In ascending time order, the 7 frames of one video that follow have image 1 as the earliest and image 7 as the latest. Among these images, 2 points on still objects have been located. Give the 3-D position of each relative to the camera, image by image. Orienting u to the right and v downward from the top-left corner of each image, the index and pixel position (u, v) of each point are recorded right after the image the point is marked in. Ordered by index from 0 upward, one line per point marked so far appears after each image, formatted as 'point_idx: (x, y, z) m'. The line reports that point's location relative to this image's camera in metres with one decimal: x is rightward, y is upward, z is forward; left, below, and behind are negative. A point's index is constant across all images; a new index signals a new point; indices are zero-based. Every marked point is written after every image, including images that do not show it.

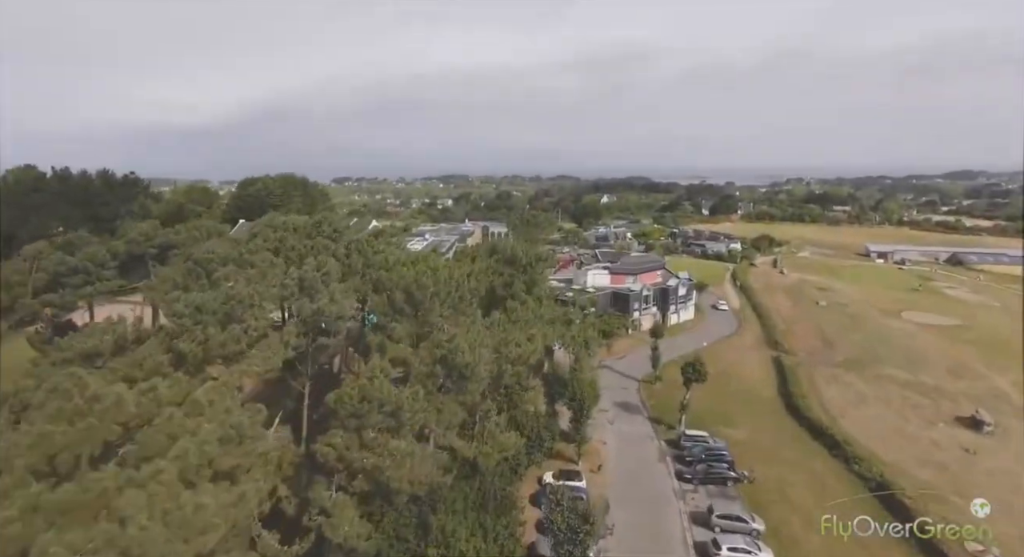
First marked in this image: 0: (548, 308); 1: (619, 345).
0: (+0.7, -0.7, +13.9) m
1: (+3.3, -2.1, +19.7) m
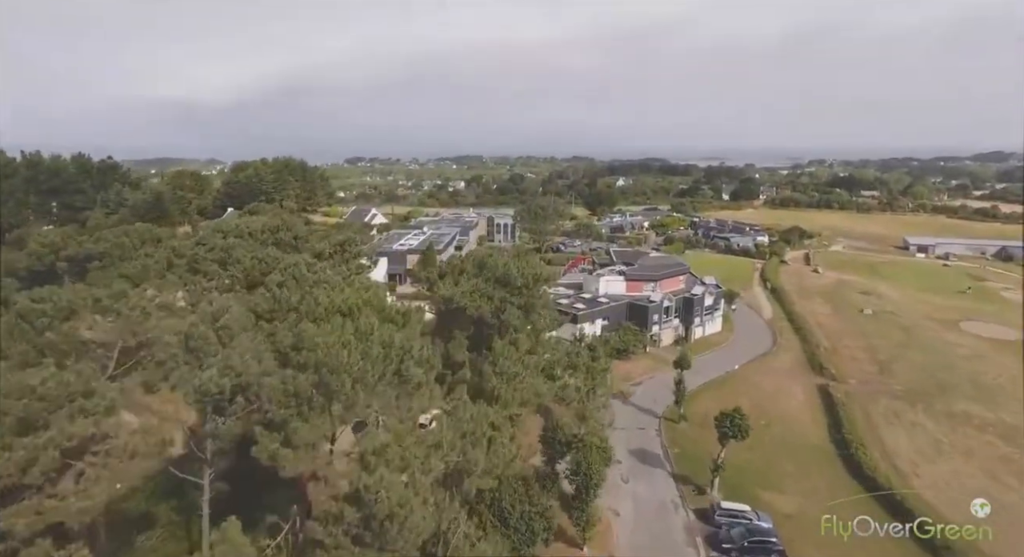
0: (+0.6, -1.2, +11.1) m
1: (+3.3, -2.4, +16.9) m
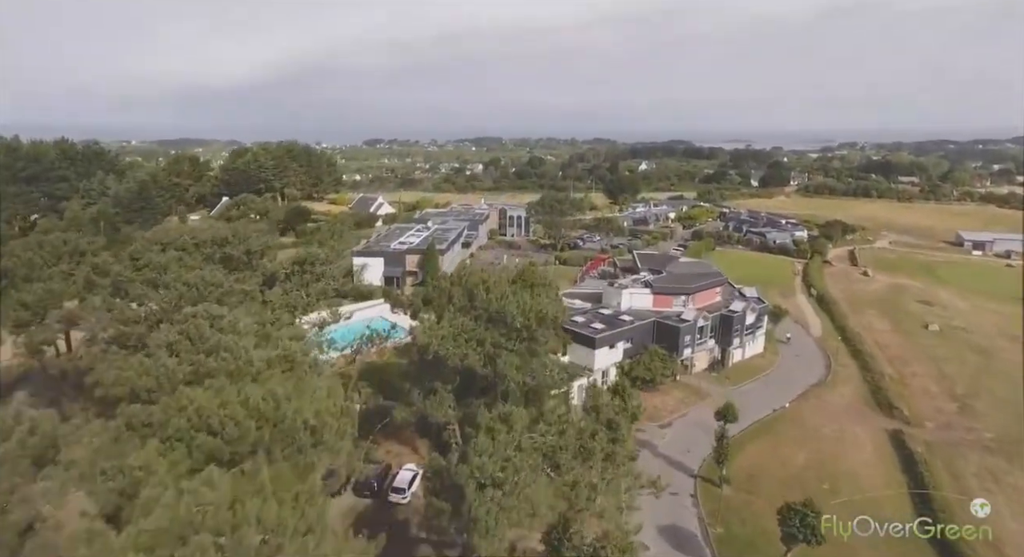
0: (+0.5, -1.7, +8.5) m
1: (+3.4, -2.8, +14.2) m
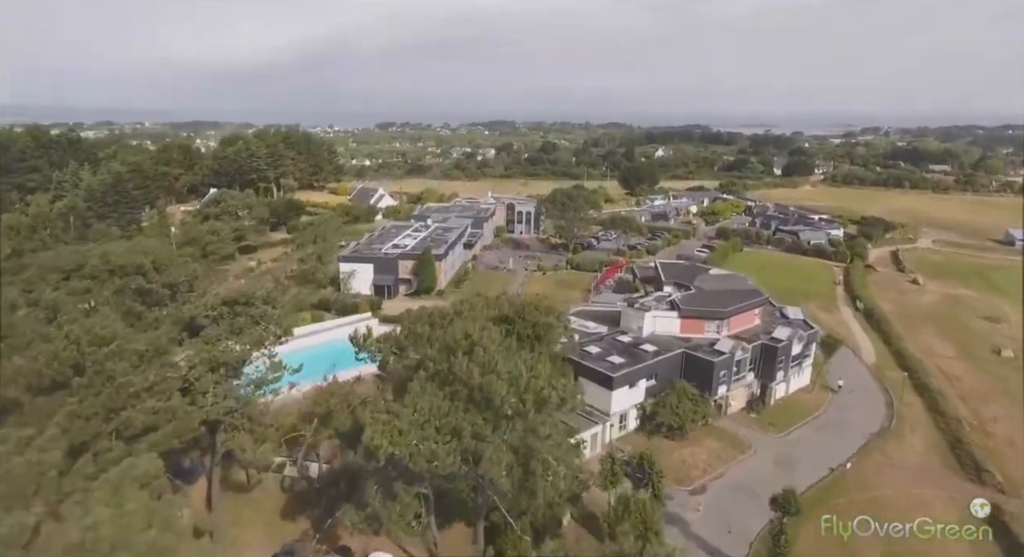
0: (+0.4, -2.3, +6.1) m
1: (+3.4, -3.3, +11.8) m
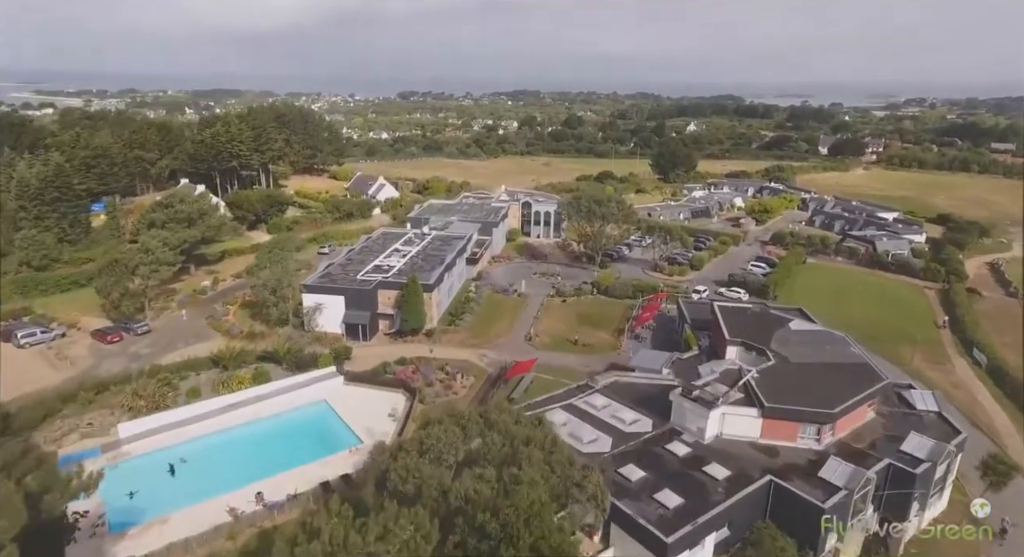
0: (+0.1, -3.8, +1.8) m
1: (+3.4, -4.6, +7.4) m
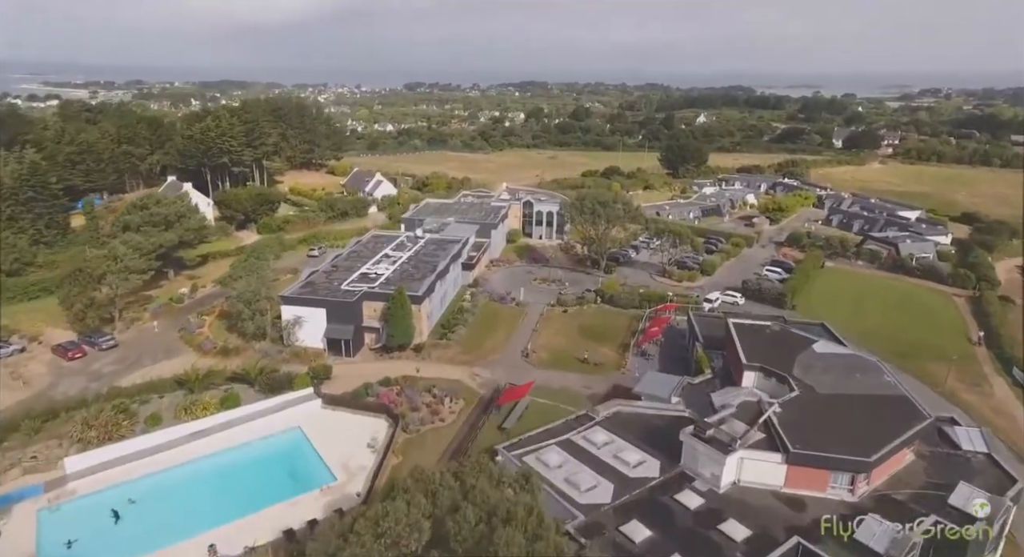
0: (-0.1, -4.2, +0.6) m
1: (+3.2, -4.9, +6.2) m
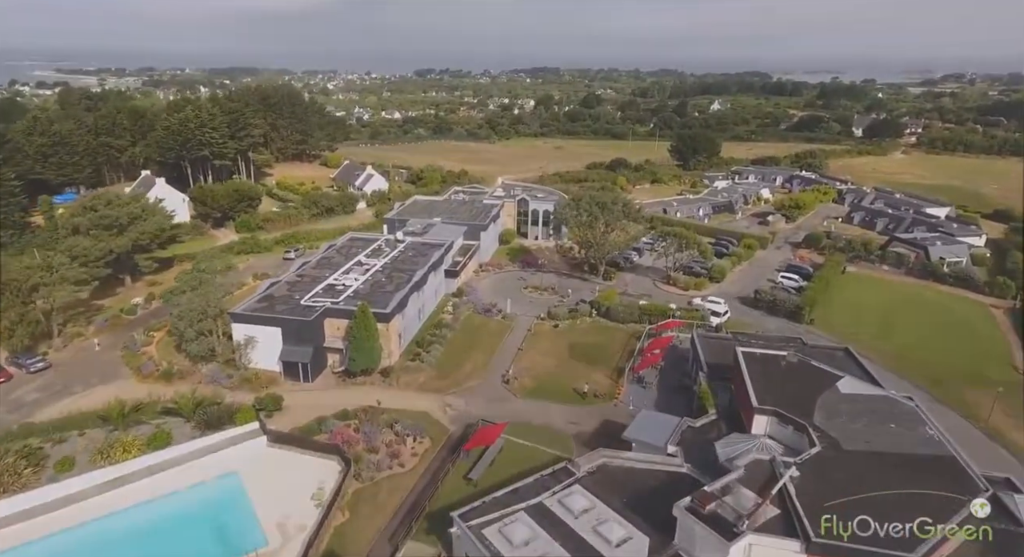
0: (-0.8, -4.8, -1.0) m
1: (+2.6, -5.4, +4.6) m
